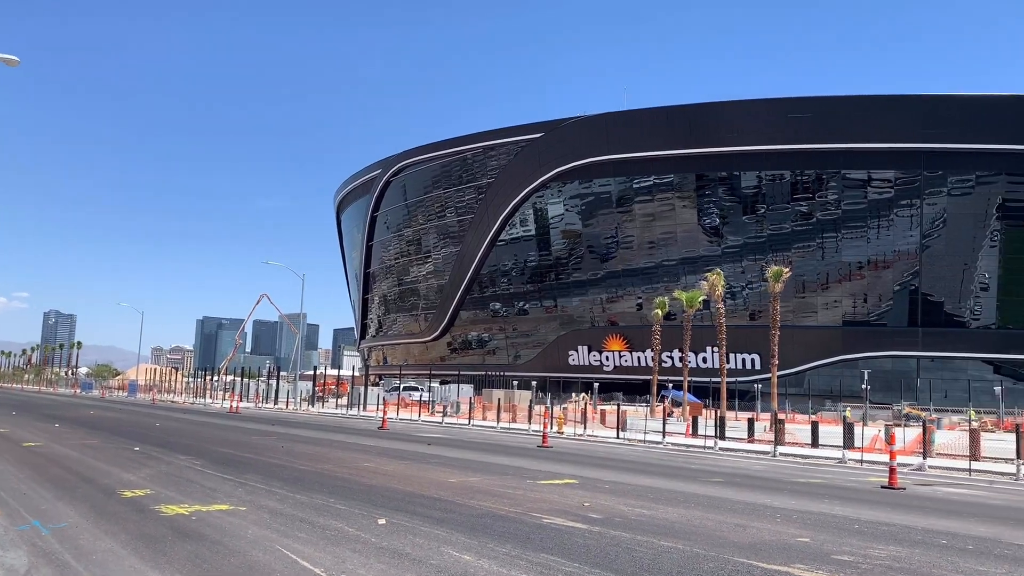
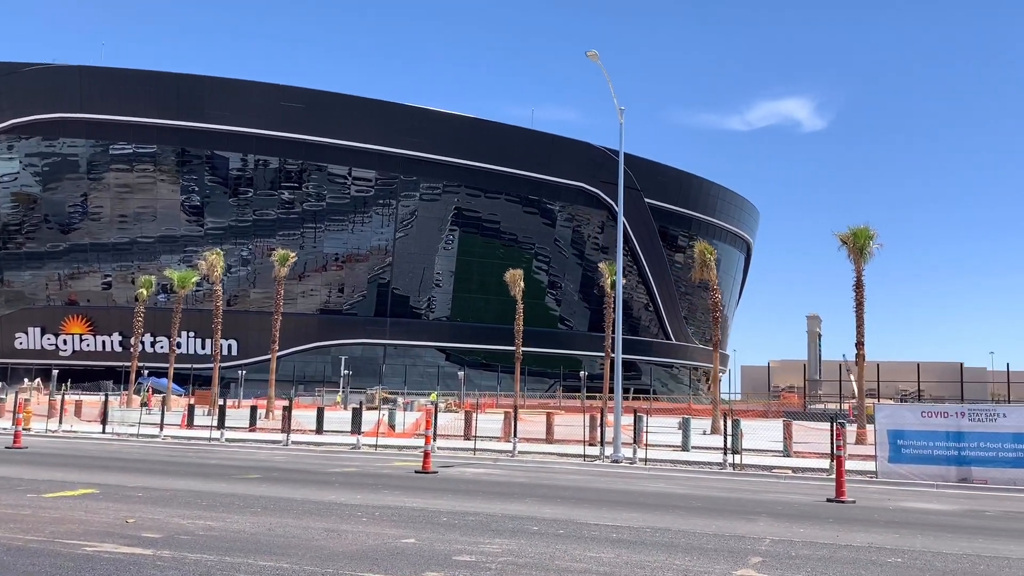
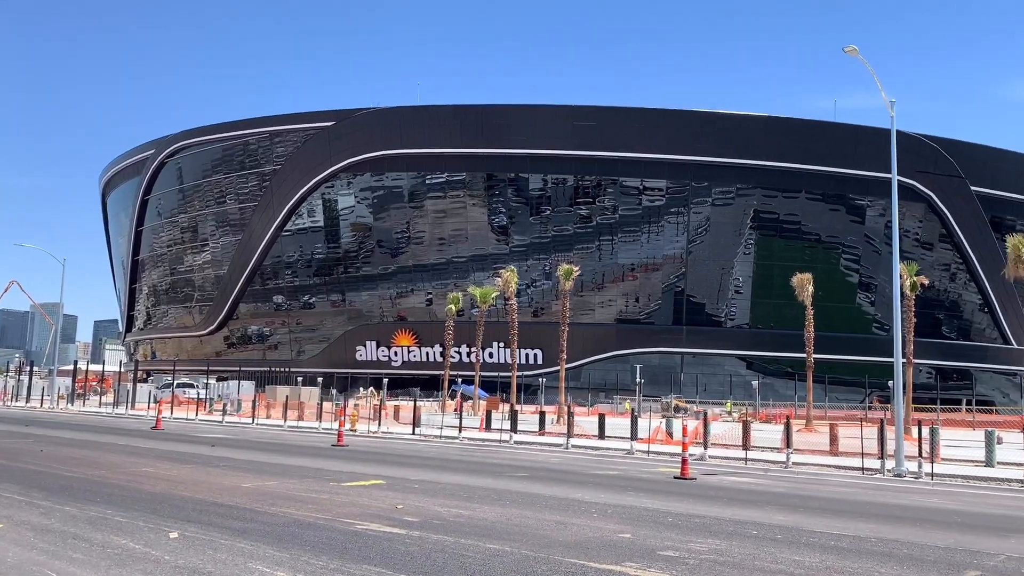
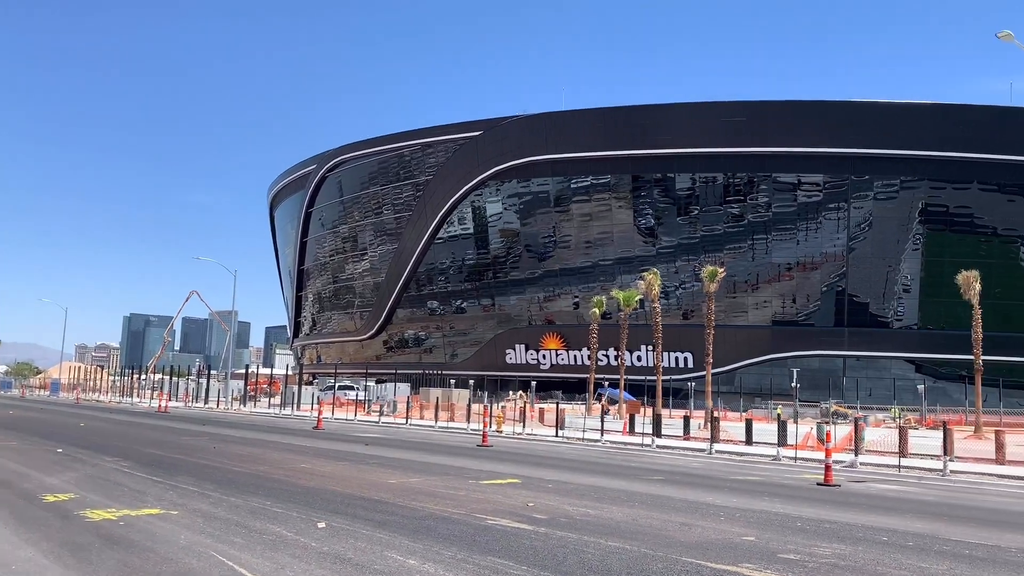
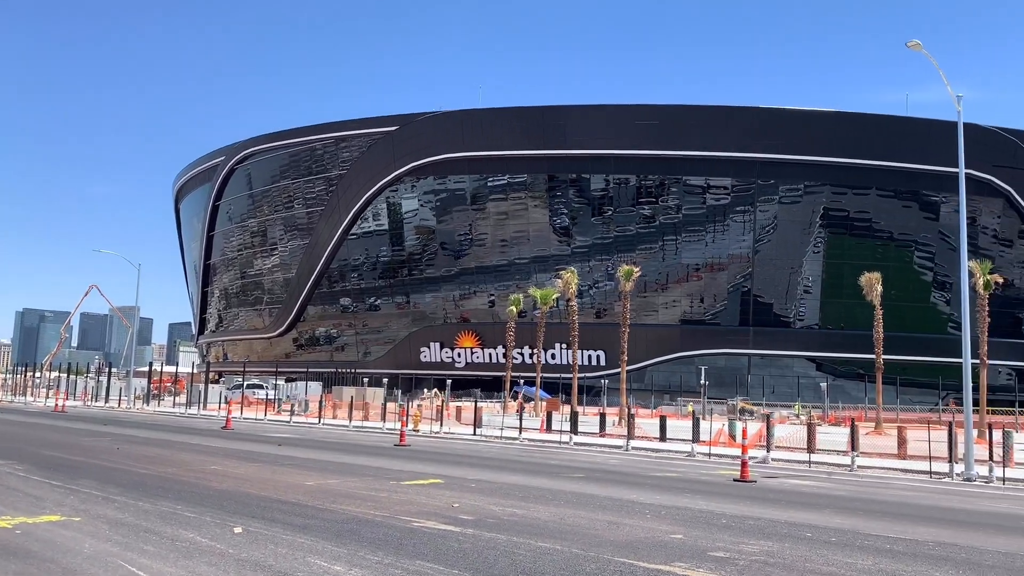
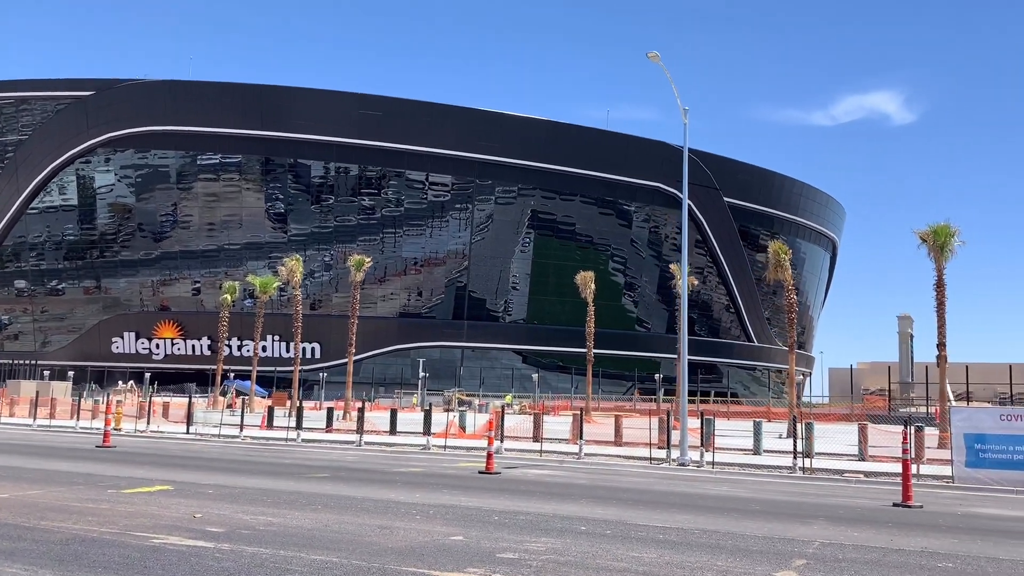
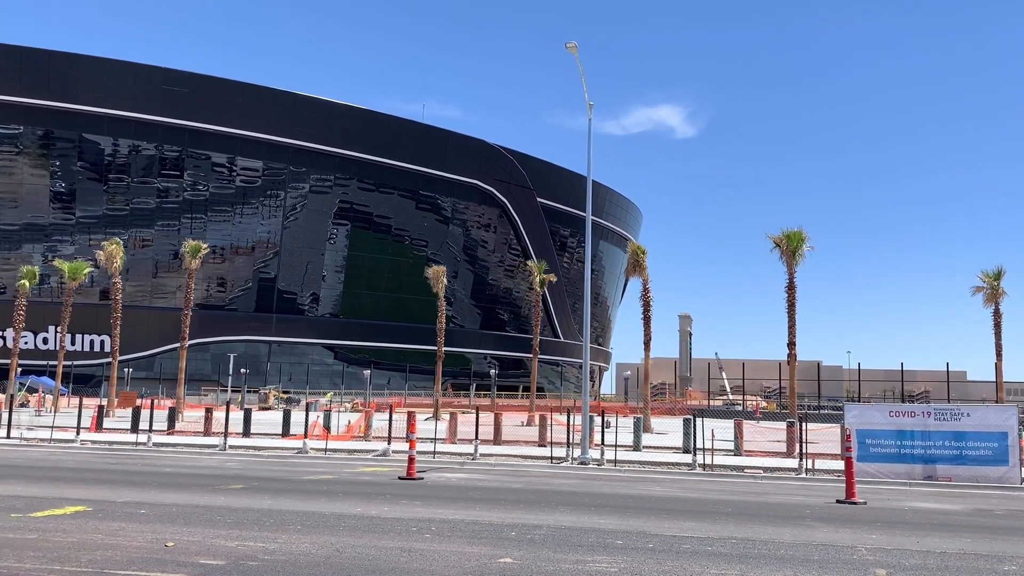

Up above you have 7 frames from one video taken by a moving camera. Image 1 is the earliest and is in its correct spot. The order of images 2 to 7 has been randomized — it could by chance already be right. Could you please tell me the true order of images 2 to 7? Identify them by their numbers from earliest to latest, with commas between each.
4, 5, 3, 6, 2, 7
